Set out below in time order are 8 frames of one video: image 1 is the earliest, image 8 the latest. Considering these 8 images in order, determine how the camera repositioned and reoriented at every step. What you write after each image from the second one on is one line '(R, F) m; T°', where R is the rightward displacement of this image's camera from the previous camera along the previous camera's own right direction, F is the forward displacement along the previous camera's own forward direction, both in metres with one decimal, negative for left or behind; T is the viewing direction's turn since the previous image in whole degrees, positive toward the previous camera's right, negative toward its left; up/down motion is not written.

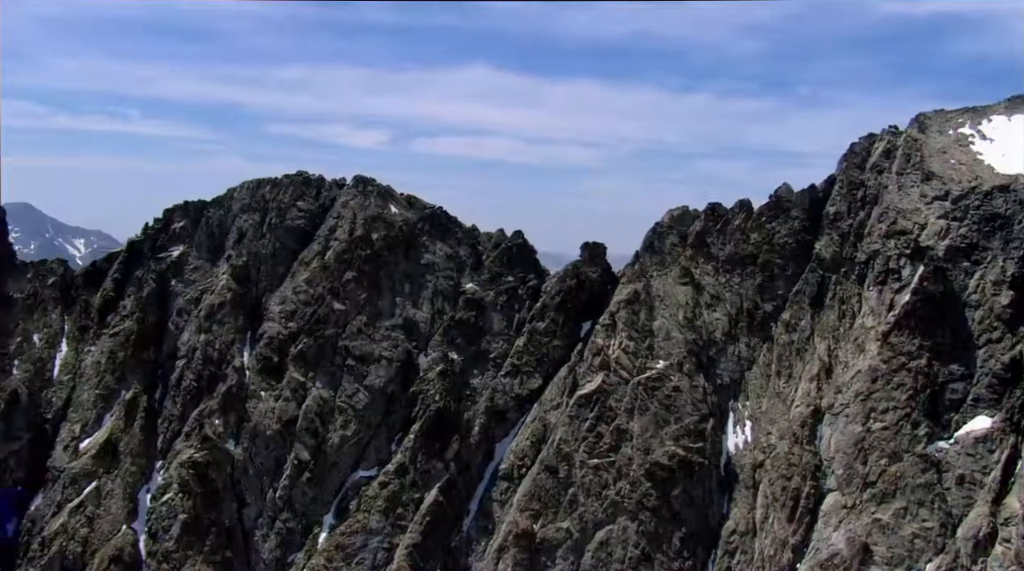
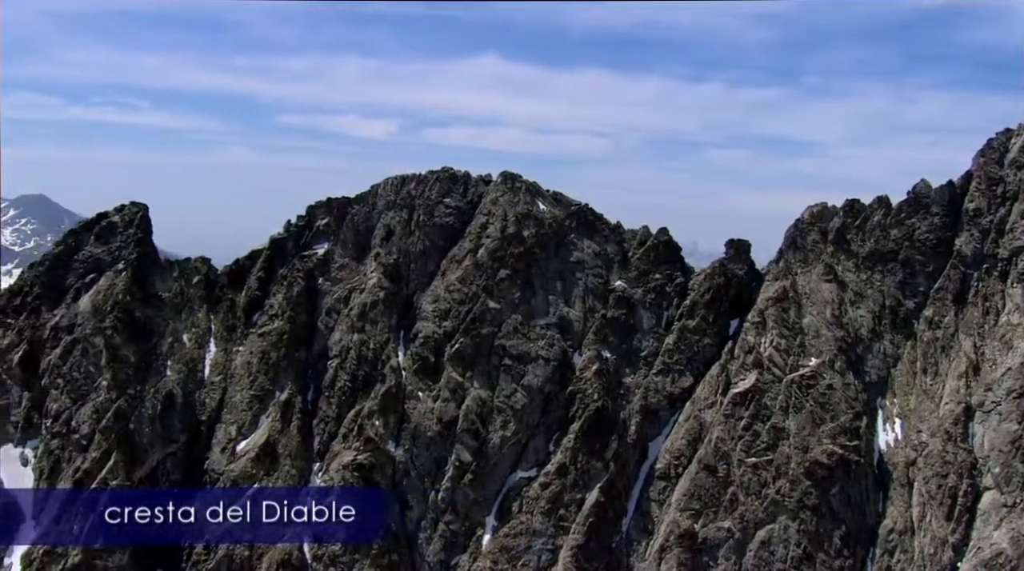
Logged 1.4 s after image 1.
(-17.2, +1.2) m; +1°
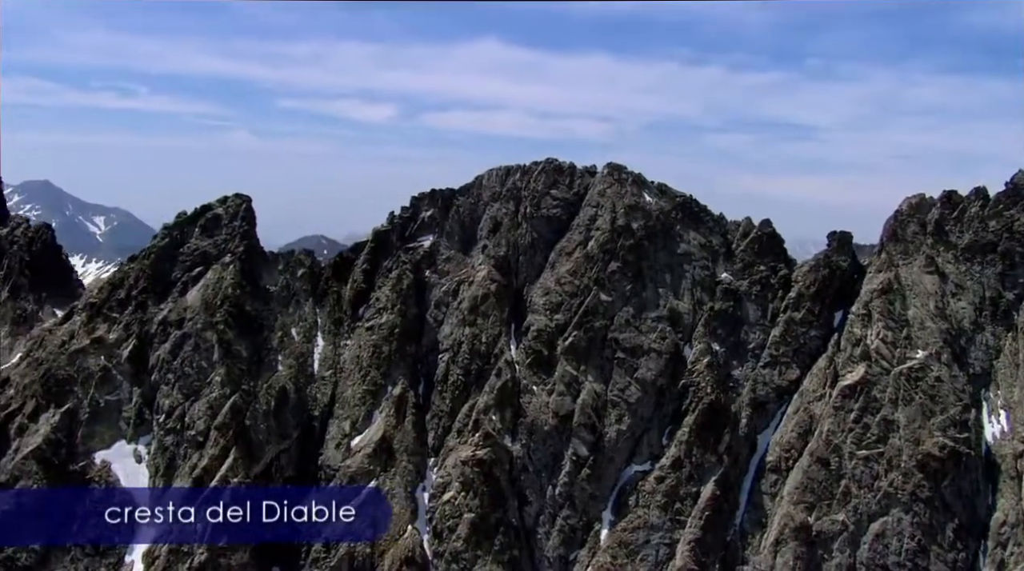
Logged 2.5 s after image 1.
(-12.6, +1.1) m; +1°
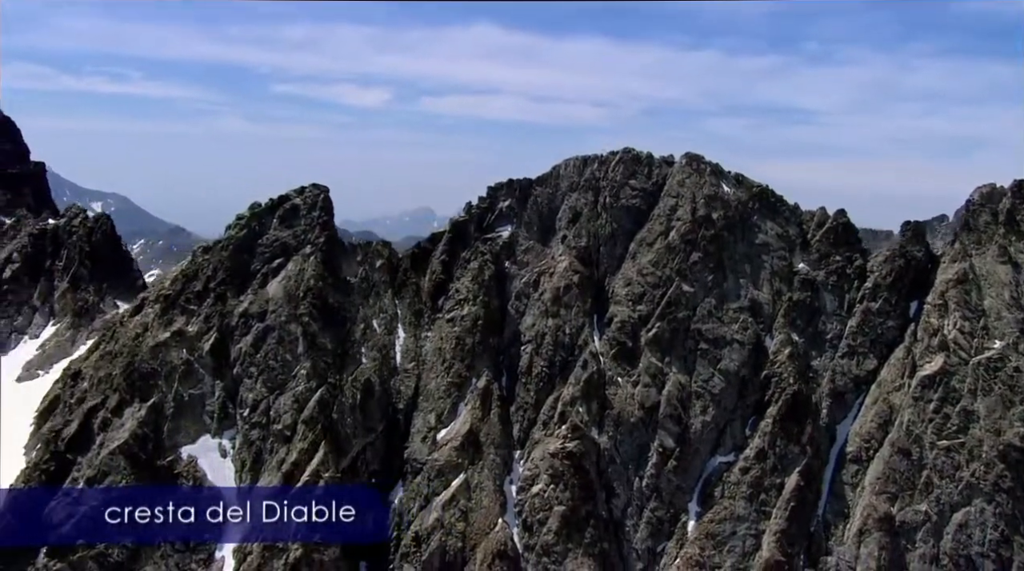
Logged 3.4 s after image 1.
(-9.5, +0.8) m; +1°
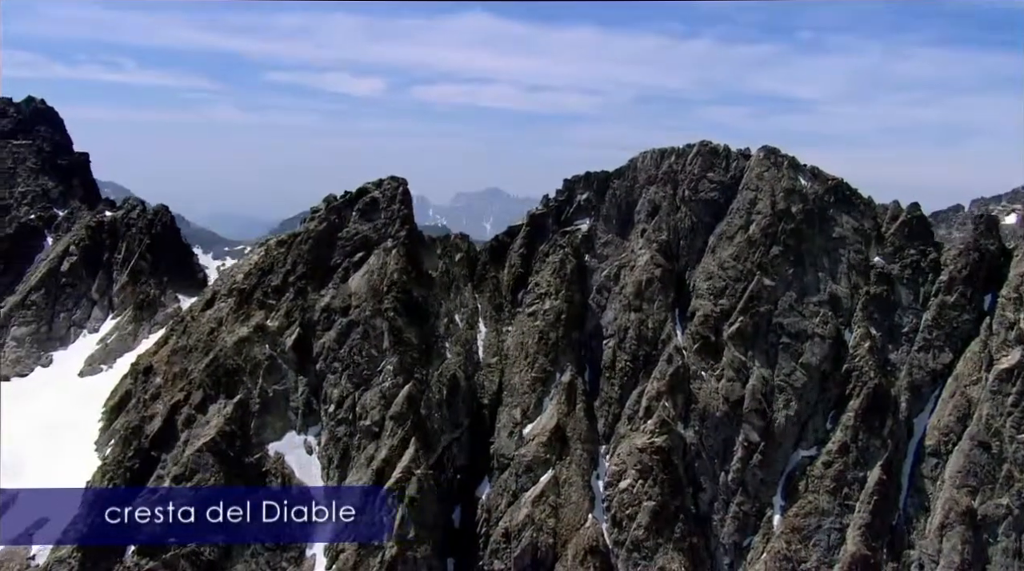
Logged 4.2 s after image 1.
(-9.4, +0.8) m; +1°
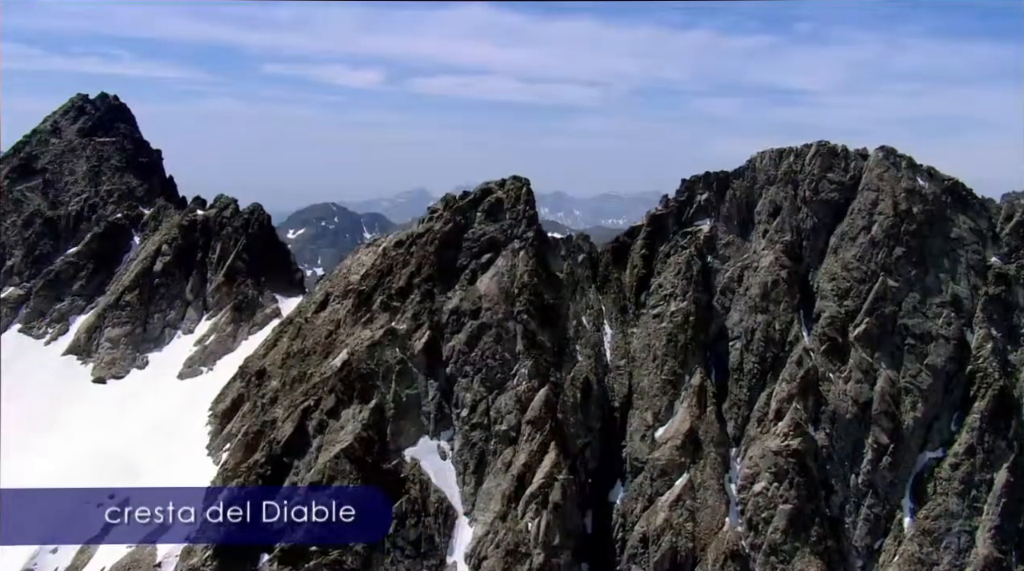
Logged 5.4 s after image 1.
(-13.6, +1.2) m; +1°
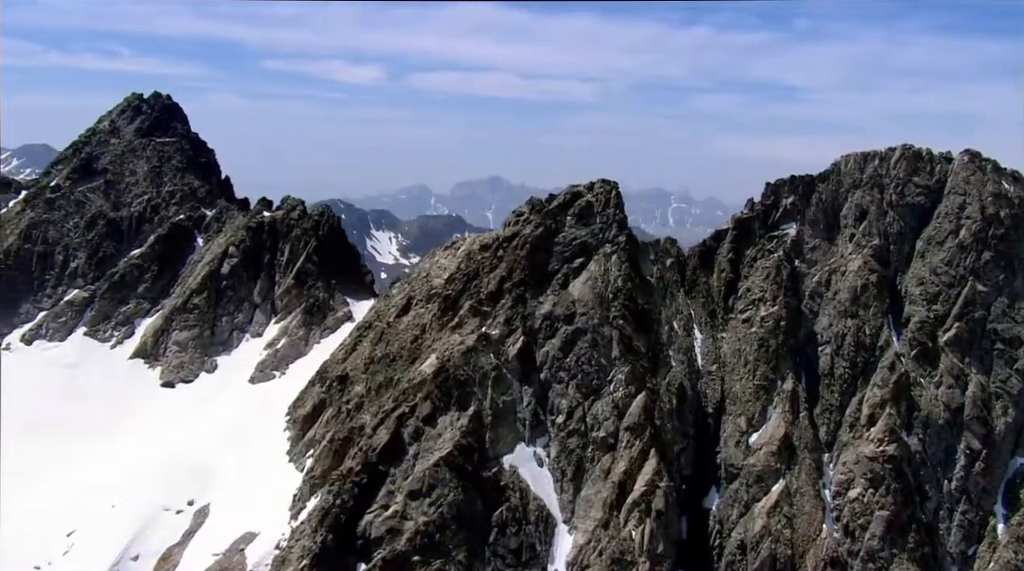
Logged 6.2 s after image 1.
(-9.6, +1.0) m; +1°
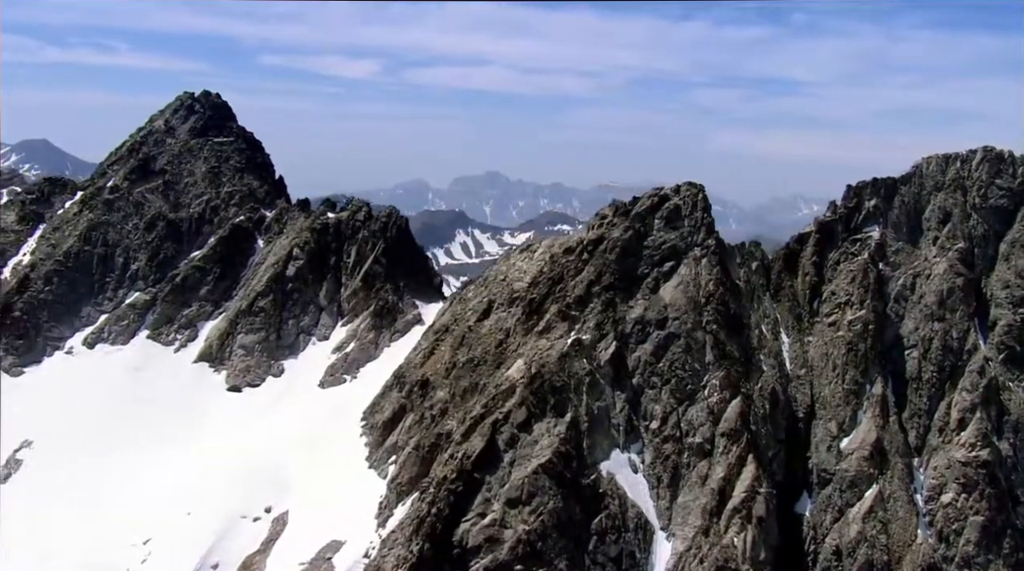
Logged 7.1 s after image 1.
(-9.5, +1.1) m; +1°
